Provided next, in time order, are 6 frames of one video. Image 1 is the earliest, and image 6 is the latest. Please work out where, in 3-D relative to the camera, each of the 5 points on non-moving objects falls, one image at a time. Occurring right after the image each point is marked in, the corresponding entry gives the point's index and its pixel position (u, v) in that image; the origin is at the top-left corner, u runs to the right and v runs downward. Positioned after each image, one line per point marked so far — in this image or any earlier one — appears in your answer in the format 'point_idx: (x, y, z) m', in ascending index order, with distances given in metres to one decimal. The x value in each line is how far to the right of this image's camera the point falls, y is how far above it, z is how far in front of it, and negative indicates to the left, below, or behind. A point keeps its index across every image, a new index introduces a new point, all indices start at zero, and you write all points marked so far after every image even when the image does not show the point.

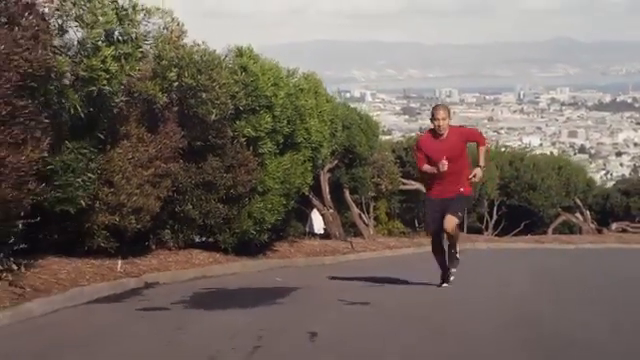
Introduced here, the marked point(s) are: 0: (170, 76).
0: (-1.2, +0.8, +13.0) m
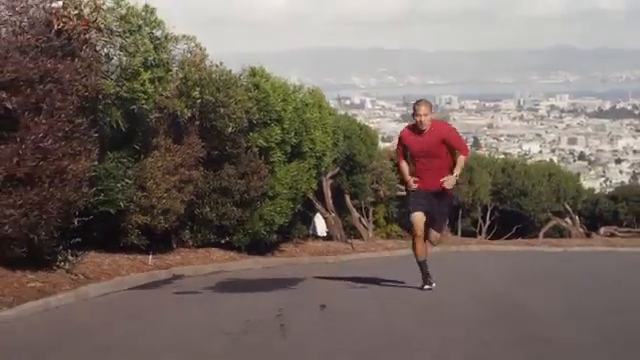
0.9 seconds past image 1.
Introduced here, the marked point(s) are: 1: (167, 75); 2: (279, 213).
0: (-1.1, +0.8, +14.9) m
1: (-1.2, +0.9, +13.3) m
2: (-0.5, -0.4, +17.8) m
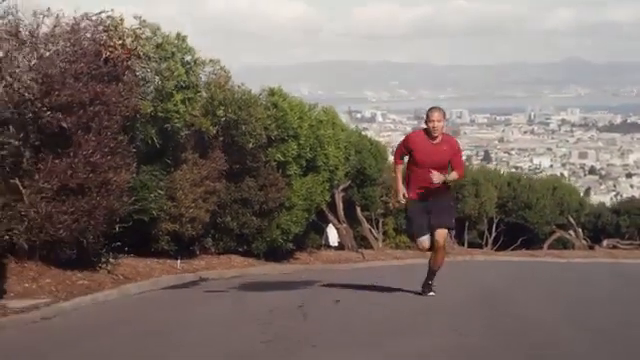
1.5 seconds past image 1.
0: (-1.0, +0.7, +16.3) m
1: (-1.1, +0.8, +14.7) m
2: (-0.3, -0.5, +19.2) m
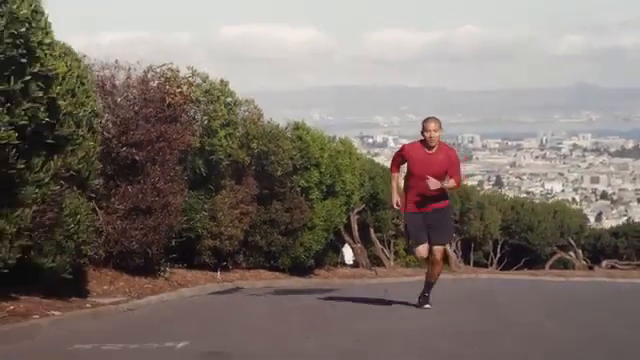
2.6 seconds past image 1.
0: (-0.8, +0.4, +18.9) m
1: (-0.9, +0.5, +17.3) m
2: (-0.1, -0.8, +21.8) m
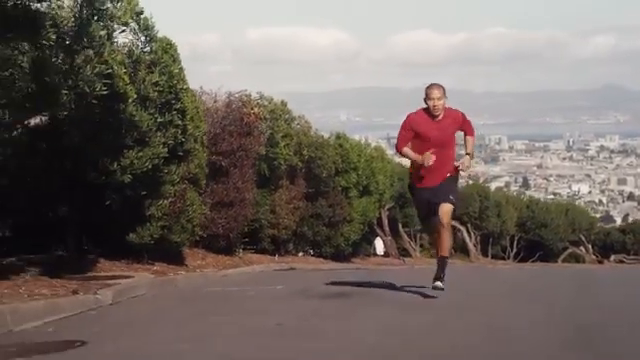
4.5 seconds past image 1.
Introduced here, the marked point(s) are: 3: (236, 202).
0: (-0.2, +0.4, +23.1) m
1: (-0.4, +0.5, +21.6) m
2: (+0.5, -0.8, +26.0) m
3: (-0.9, -0.3, +18.2) m
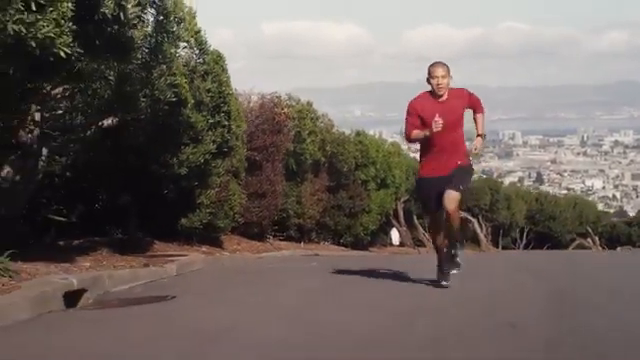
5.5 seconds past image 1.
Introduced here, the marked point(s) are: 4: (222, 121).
0: (+0.1, +0.5, +25.2) m
1: (-0.1, +0.6, +23.6) m
2: (+0.9, -0.7, +28.0) m
3: (-0.6, -0.2, +20.3) m
4: (-0.9, +0.5, +14.8) m
